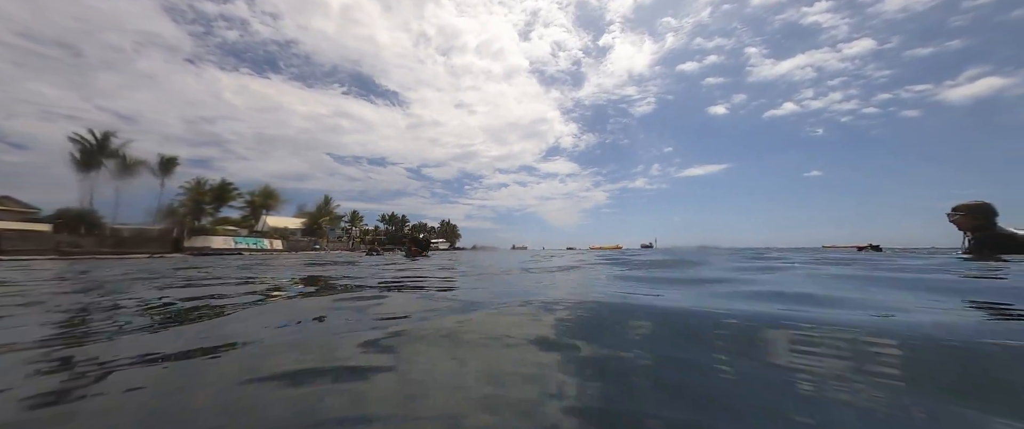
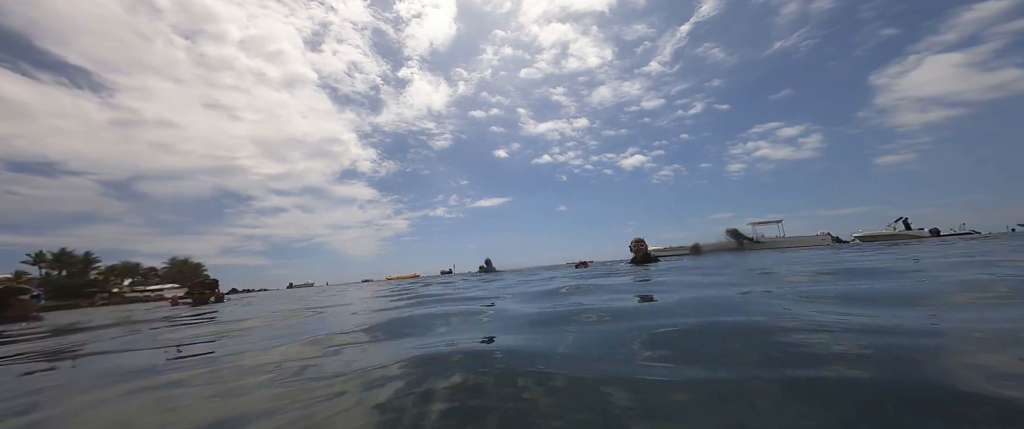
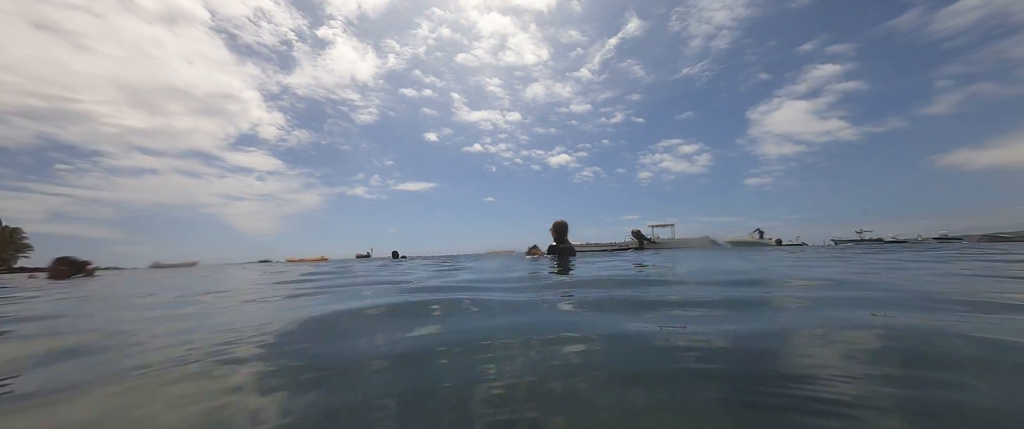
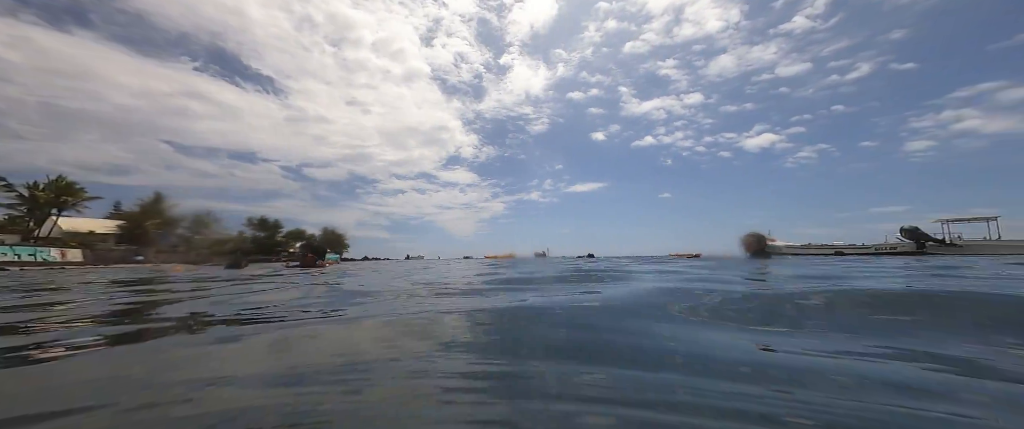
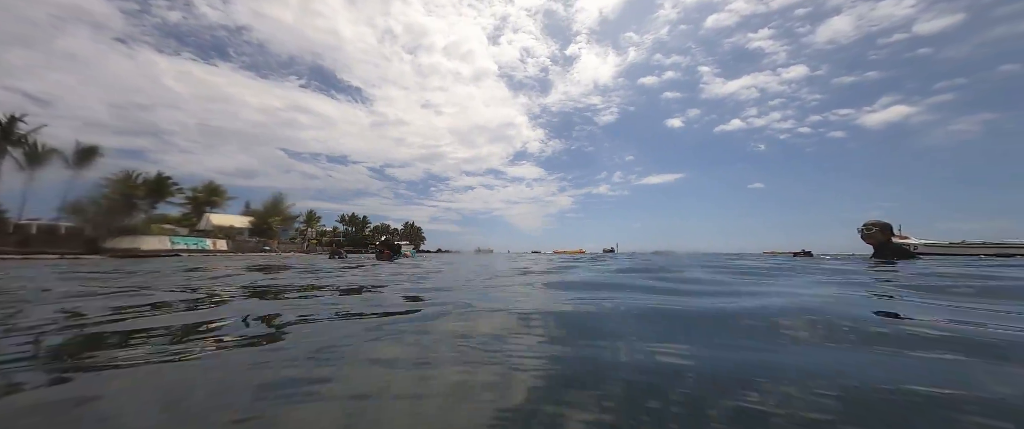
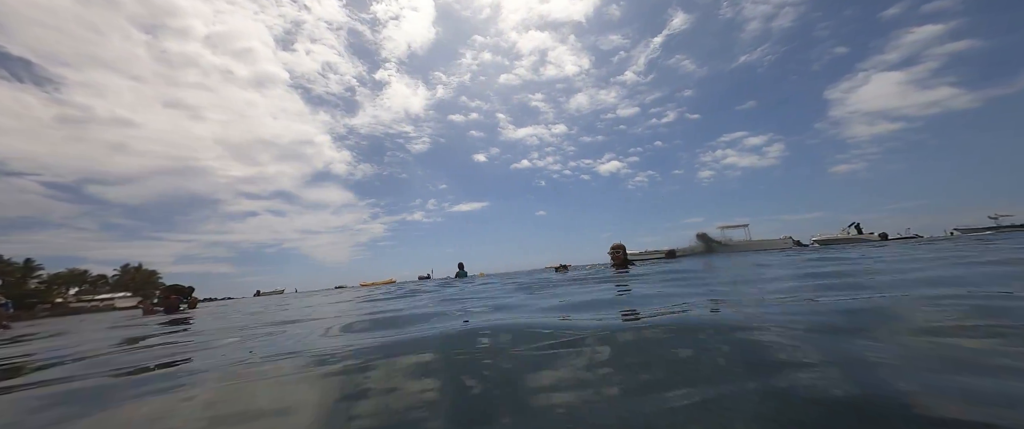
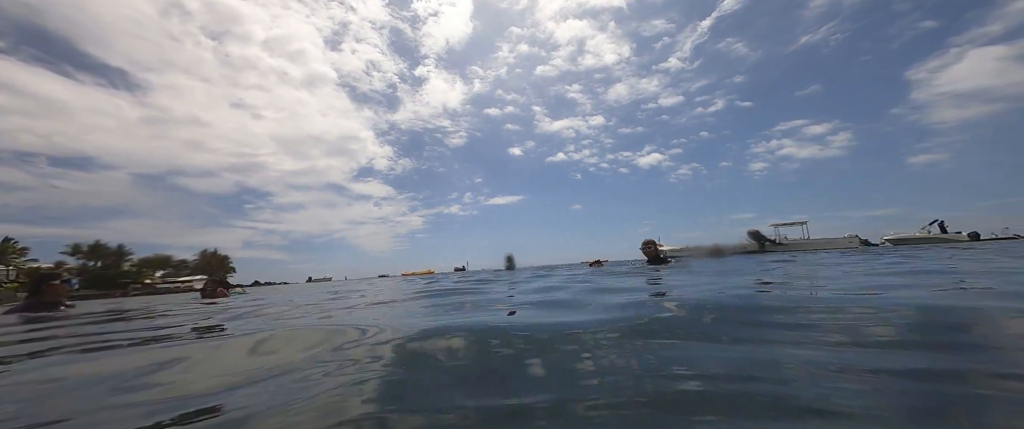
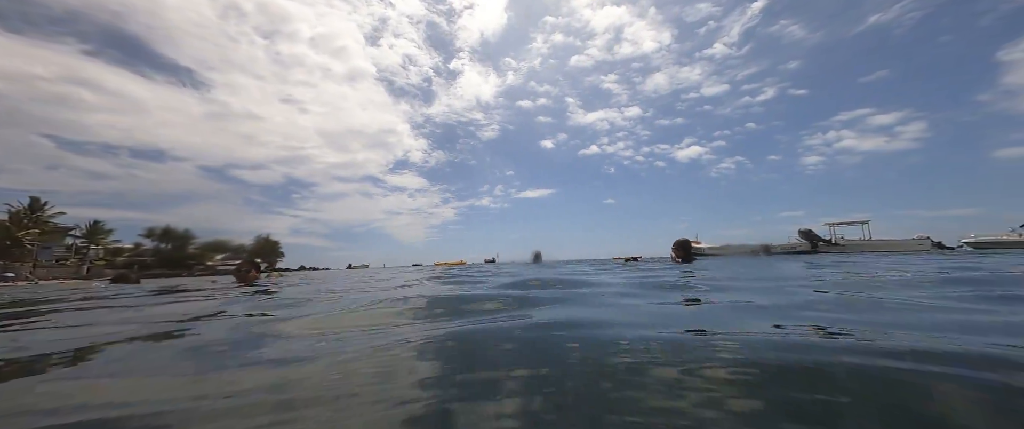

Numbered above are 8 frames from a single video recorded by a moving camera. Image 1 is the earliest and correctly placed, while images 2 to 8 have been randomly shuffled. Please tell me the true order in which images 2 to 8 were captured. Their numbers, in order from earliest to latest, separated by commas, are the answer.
5, 4, 8, 7, 2, 6, 3
